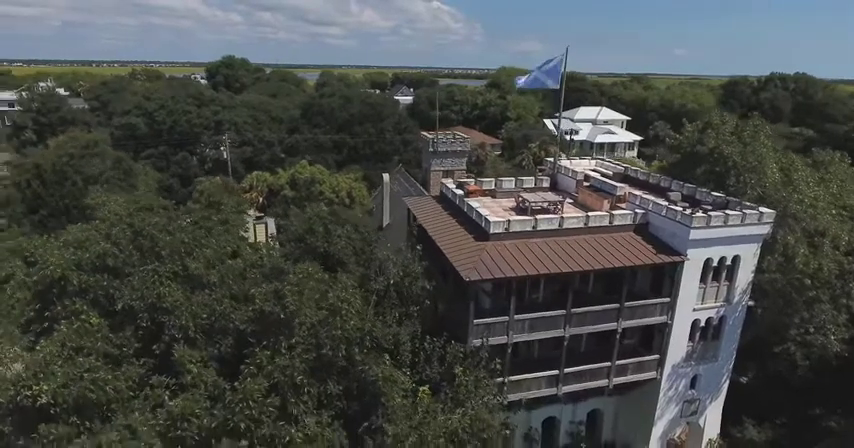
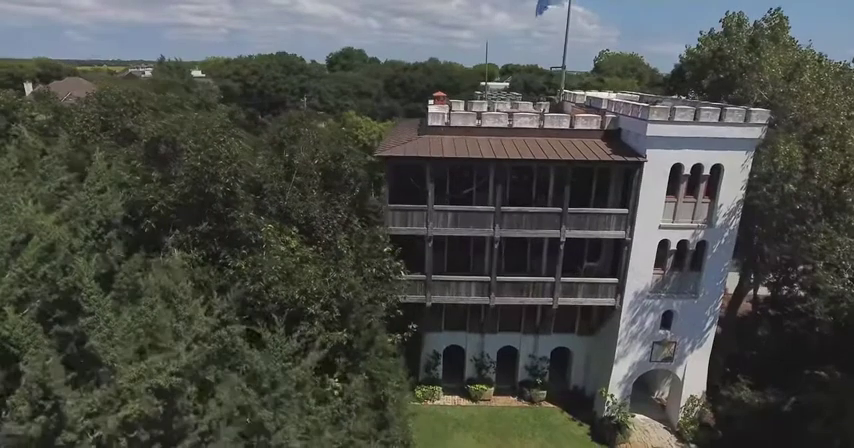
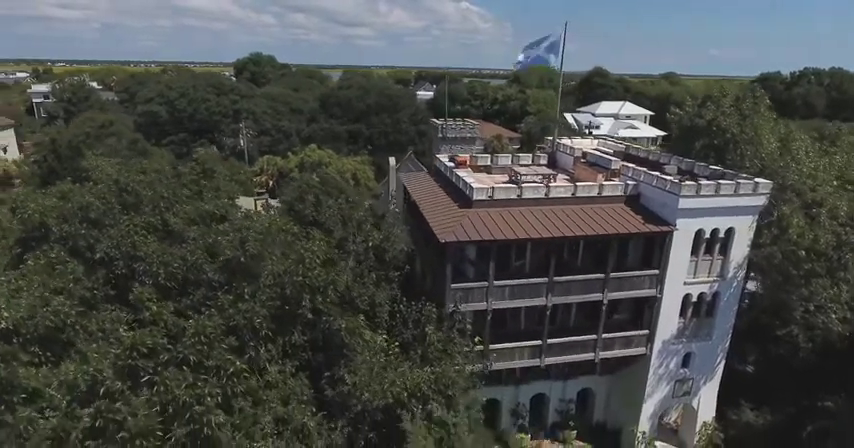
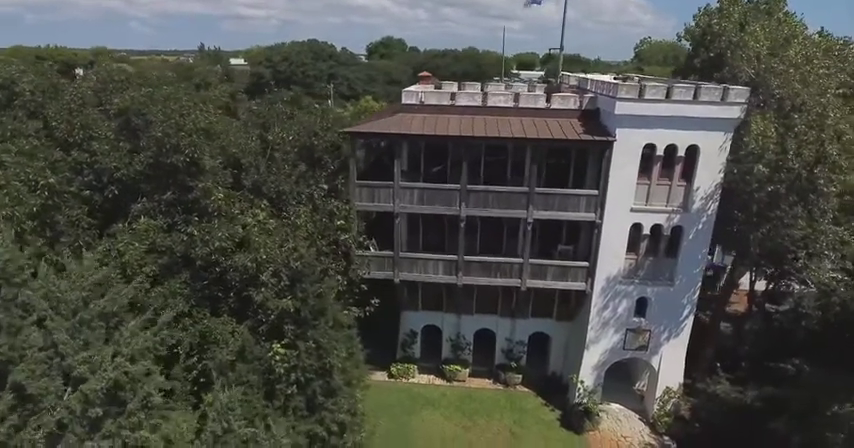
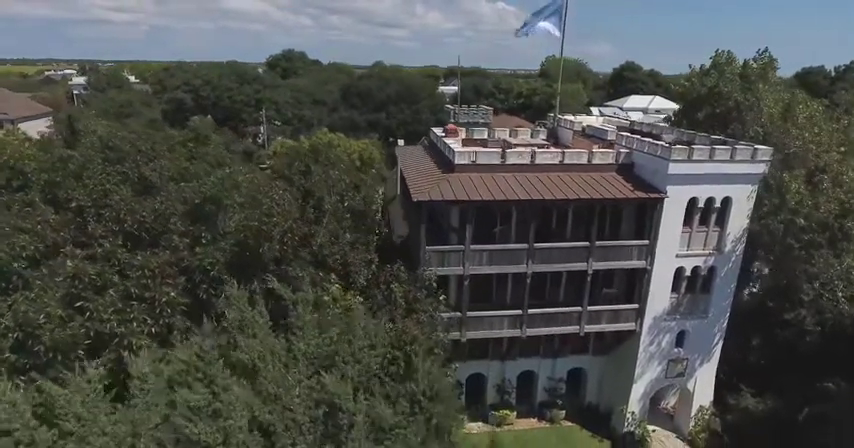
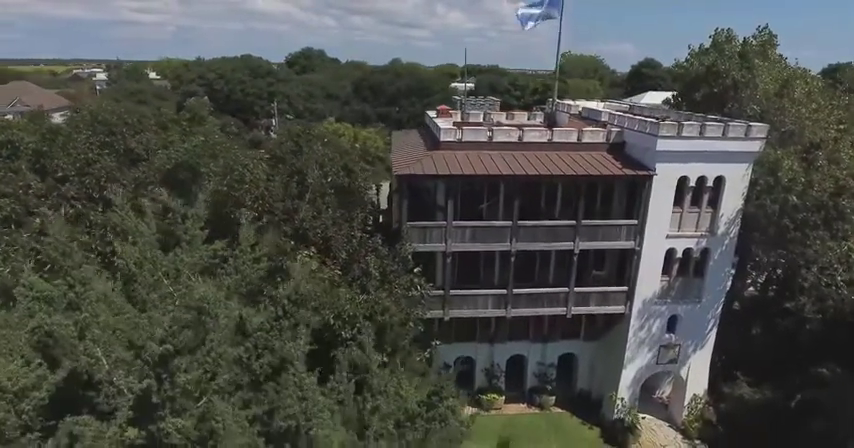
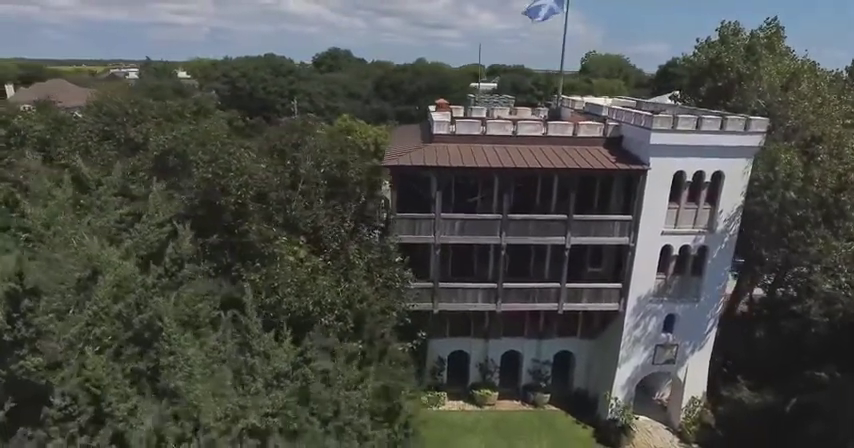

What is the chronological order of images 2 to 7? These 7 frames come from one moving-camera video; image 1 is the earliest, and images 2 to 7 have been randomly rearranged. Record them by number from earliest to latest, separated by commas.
3, 5, 6, 7, 2, 4
